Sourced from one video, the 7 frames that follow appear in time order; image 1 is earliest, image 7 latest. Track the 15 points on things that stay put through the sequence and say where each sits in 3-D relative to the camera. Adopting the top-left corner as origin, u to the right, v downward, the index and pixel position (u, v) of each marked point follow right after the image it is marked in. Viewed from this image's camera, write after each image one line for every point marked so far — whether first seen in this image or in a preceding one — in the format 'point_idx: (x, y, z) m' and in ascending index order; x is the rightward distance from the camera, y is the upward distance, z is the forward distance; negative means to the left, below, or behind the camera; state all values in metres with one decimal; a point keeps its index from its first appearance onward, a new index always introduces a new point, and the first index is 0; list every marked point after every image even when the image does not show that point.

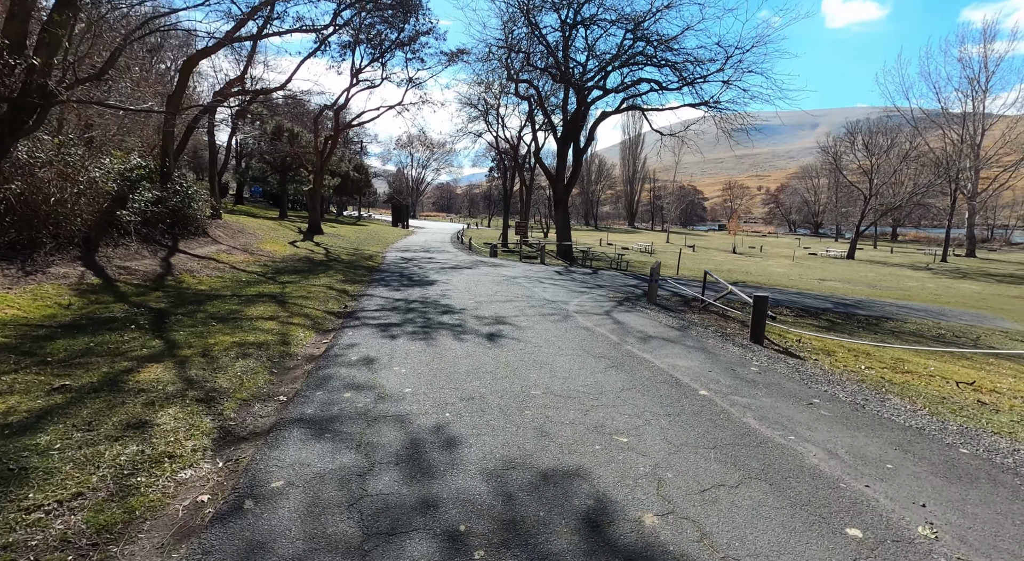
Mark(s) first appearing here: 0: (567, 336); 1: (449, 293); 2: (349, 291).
0: (+0.8, -0.8, +7.8) m
1: (-1.3, -0.3, +12.1) m
2: (-3.3, -0.2, +11.6) m
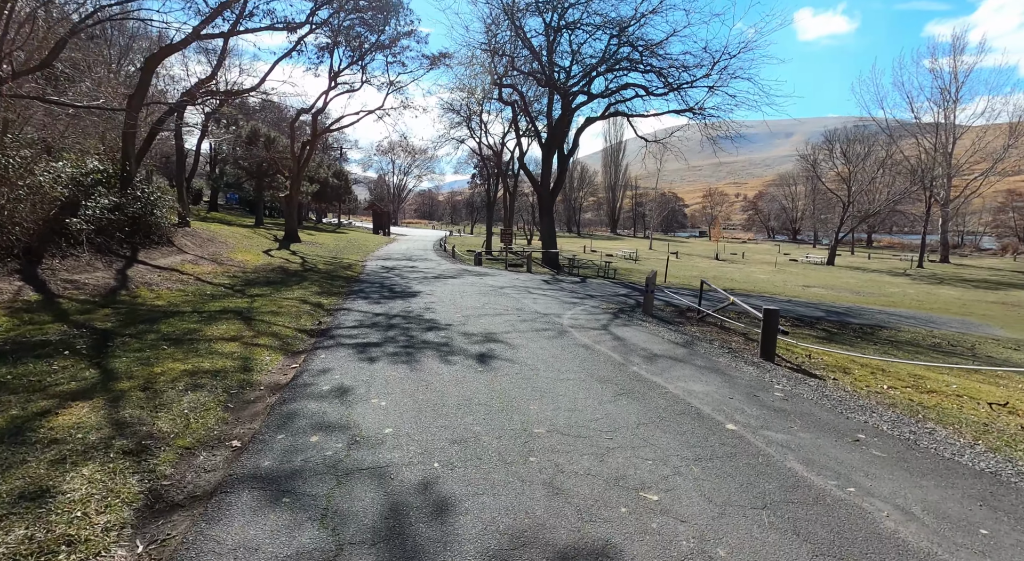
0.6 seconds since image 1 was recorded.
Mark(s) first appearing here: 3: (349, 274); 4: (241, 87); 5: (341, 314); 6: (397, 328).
0: (+0.7, -0.9, +7.1) m
1: (-1.5, -0.5, +11.3) m
2: (-3.5, -0.5, +10.7) m
3: (-5.0, +0.2, +17.5) m
4: (-8.9, +6.4, +18.8) m
5: (-2.9, -0.6, +9.8) m
6: (-1.7, -0.7, +8.6) m
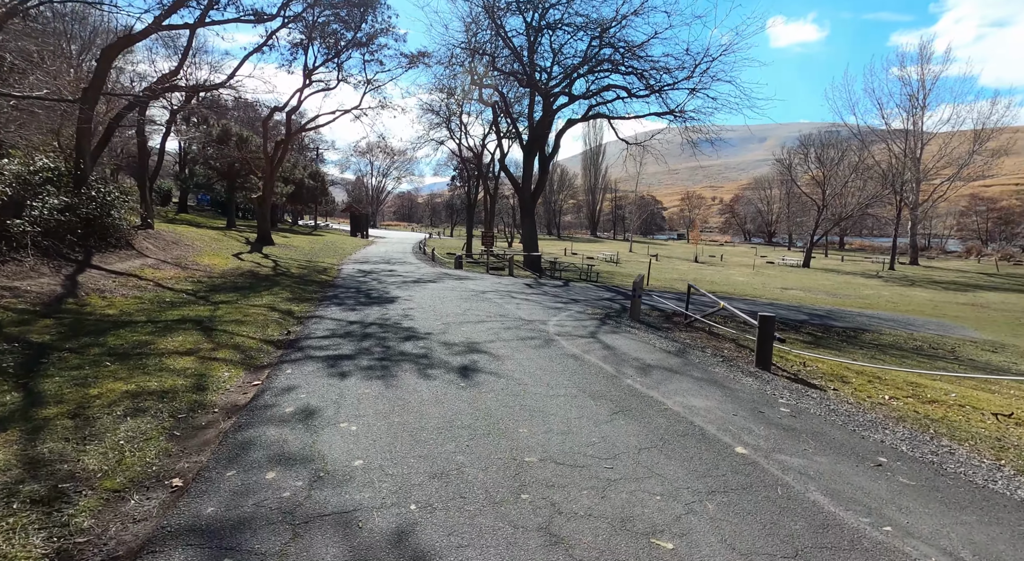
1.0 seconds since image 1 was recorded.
0: (+0.5, -1.0, +6.6) m
1: (-1.9, -0.6, +10.7) m
2: (-3.8, -0.6, +10.1) m
3: (-5.6, +0.1, +16.8) m
4: (-9.6, +6.2, +18.0) m
5: (-3.2, -0.7, +9.2) m
6: (-2.0, -0.8, +8.1) m
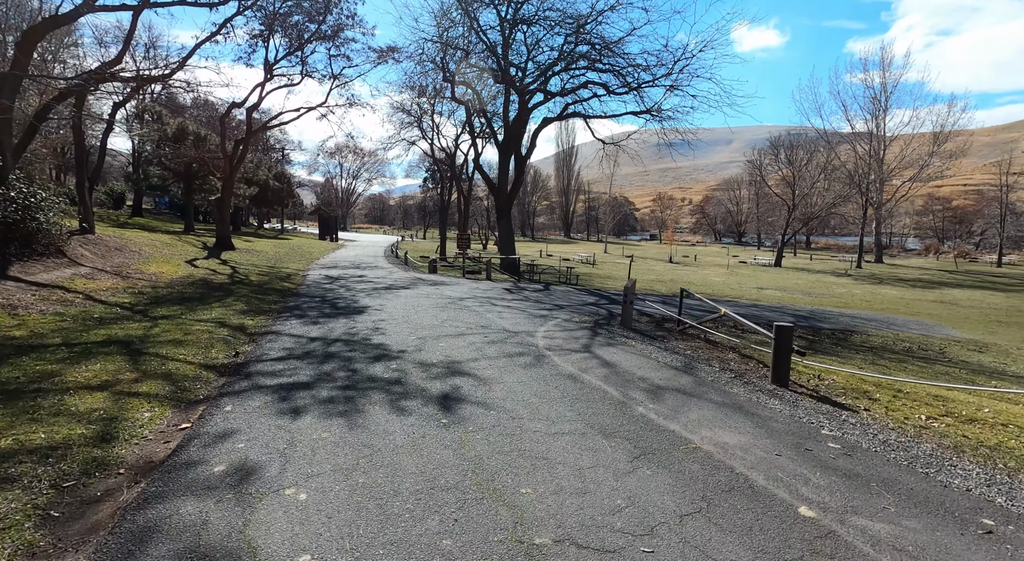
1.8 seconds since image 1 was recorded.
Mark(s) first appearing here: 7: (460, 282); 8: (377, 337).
0: (+0.4, -1.1, +5.6) m
1: (-2.2, -0.7, +9.6) m
2: (-4.1, -0.7, +8.9) m
3: (-6.2, -0.1, +15.5) m
4: (-10.3, +6.0, +16.6) m
5: (-3.4, -0.9, +8.0) m
6: (-2.1, -0.9, +7.0) m
7: (-1.7, 0.0, +19.0) m
8: (-2.0, -0.8, +8.4) m
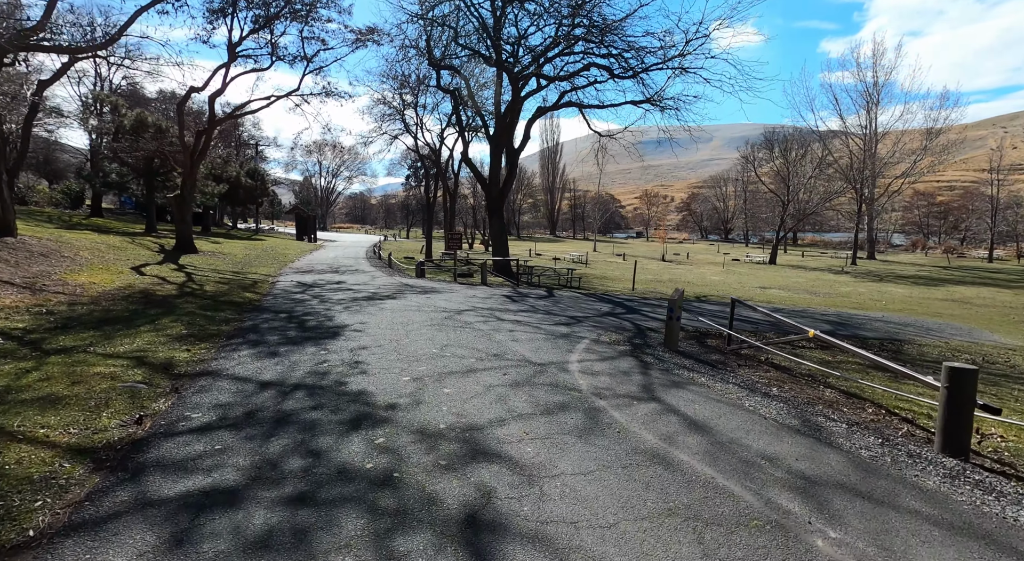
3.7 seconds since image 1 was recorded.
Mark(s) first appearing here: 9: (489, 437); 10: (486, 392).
0: (+0.8, -1.3, +3.3) m
1: (-1.9, -0.9, +7.2) m
2: (-3.8, -1.0, +6.5) m
3: (-6.1, -0.4, +13.0) m
4: (-10.3, +5.7, +13.9) m
5: (-3.1, -1.1, +5.6) m
6: (-1.8, -1.2, +4.6) m
7: (-1.7, -0.2, +16.6) m
8: (-1.7, -1.0, +6.0) m
9: (-0.2, -1.2, +4.4) m
10: (-0.3, -1.1, +5.8) m
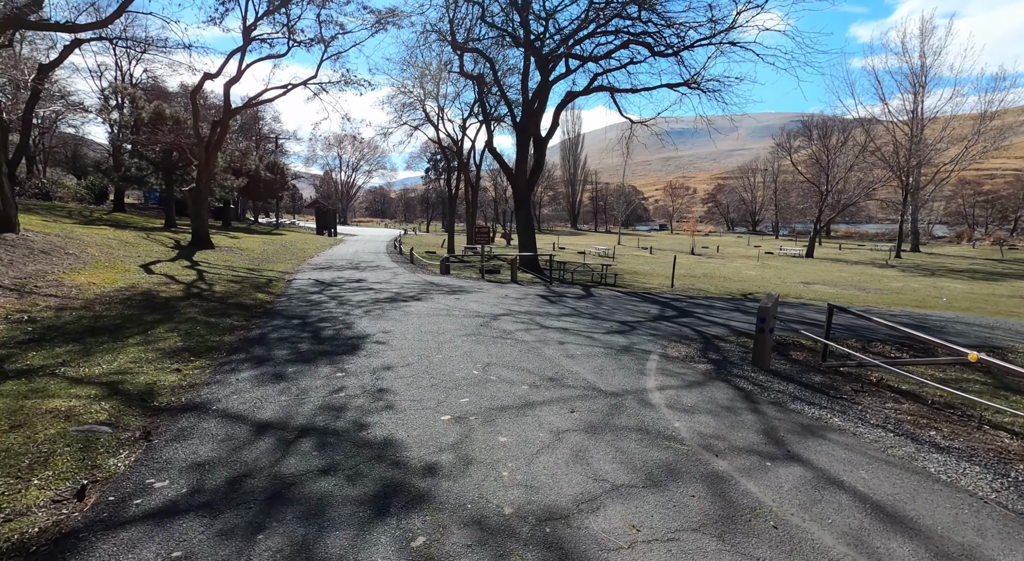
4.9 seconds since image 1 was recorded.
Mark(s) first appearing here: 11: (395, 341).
0: (+1.3, -1.4, +1.8) m
1: (-1.3, -1.0, +5.8) m
2: (-3.2, -1.1, +5.1) m
3: (-5.3, -0.4, +11.7) m
4: (-9.4, +5.7, +12.7) m
5: (-2.5, -1.2, +4.2) m
6: (-1.2, -1.3, +3.1) m
7: (-0.8, -0.2, +15.2) m
8: (-1.1, -1.1, +4.6) m
9: (+0.3, -1.3, +2.9) m
10: (+0.3, -1.2, +4.3) m
11: (-1.6, -0.8, +7.9) m
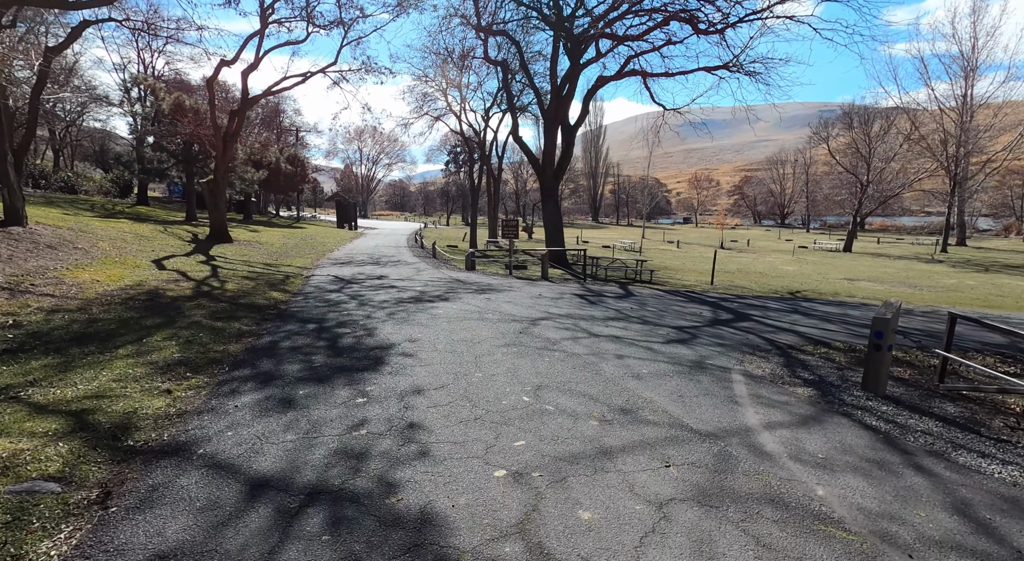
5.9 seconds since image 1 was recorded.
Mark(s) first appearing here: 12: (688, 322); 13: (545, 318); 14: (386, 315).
0: (+1.7, -1.5, +0.5) m
1: (-0.7, -1.1, +4.6) m
2: (-2.7, -1.1, +4.0) m
3: (-4.5, -0.4, +10.6) m
4: (-8.6, +5.8, +11.7) m
5: (-2.0, -1.2, +3.0) m
6: (-0.8, -1.3, +1.9) m
7: (+0.1, -0.1, +13.9) m
8: (-0.6, -1.2, +3.4) m
9: (+0.8, -1.4, +1.6) m
10: (+0.8, -1.2, +3.0) m
11: (-1.0, -0.8, +6.7) m
12: (+3.2, -0.7, +10.4) m
13: (+0.6, -0.6, +9.5) m
14: (-2.0, -0.6, +9.1) m
